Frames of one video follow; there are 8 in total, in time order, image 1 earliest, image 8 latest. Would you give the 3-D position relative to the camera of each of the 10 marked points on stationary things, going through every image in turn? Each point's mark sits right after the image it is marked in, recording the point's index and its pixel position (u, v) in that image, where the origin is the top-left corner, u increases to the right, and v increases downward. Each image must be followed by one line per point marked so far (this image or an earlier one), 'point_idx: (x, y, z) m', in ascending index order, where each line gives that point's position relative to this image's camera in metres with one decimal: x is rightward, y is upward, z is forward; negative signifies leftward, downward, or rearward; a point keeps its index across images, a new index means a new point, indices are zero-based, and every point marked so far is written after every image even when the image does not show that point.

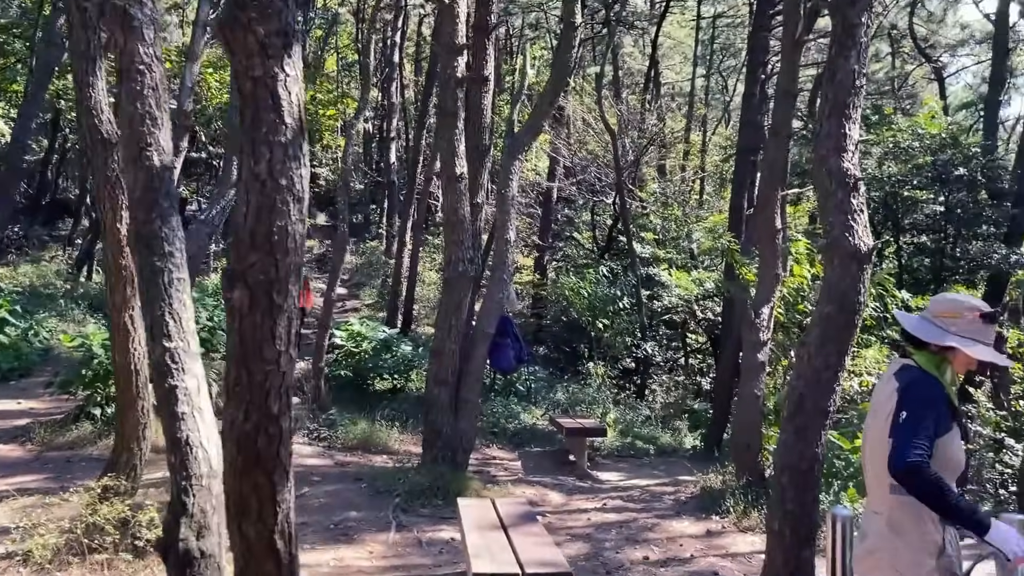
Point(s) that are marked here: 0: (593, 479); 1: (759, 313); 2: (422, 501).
0: (+1.1, -2.6, +11.6) m
1: (+3.1, -0.3, +10.7) m
2: (-0.9, -2.2, +8.7) m
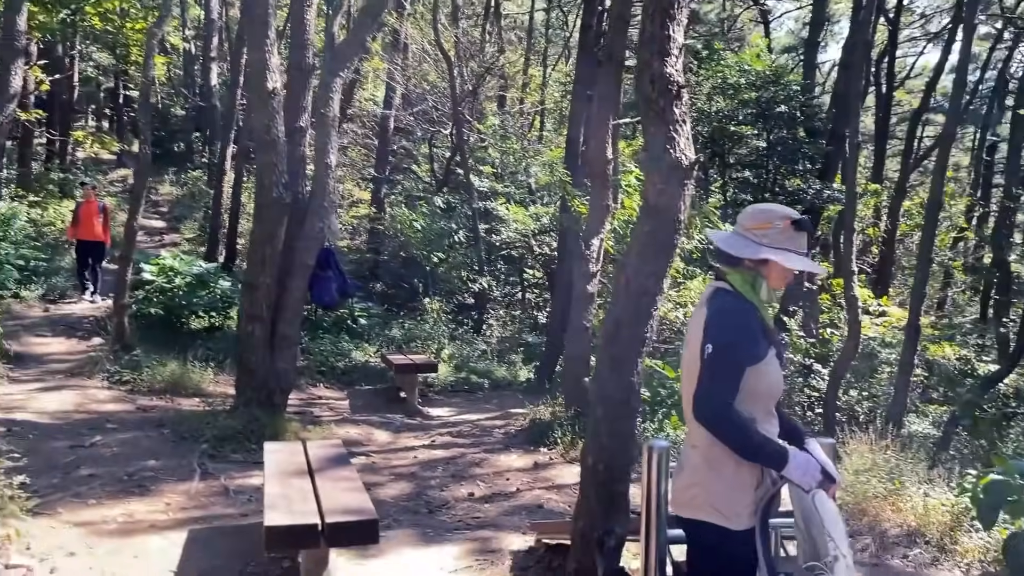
0: (-1.2, -1.7, +11.2) m
1: (+1.0, +0.5, +10.6) m
2: (-2.6, -1.5, +8.1) m
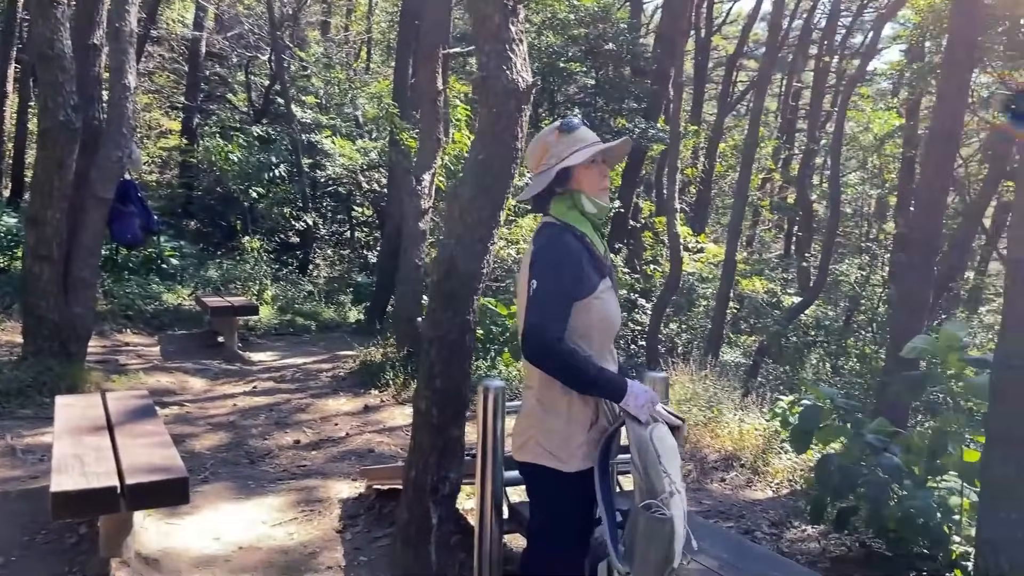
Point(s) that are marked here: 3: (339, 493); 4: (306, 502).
0: (-3.4, -0.9, +10.6) m
1: (-1.1, +1.3, +10.2) m
2: (-4.1, -1.0, +7.2) m
3: (-1.2, -1.4, +5.9) m
4: (-1.4, -1.4, +5.8) m
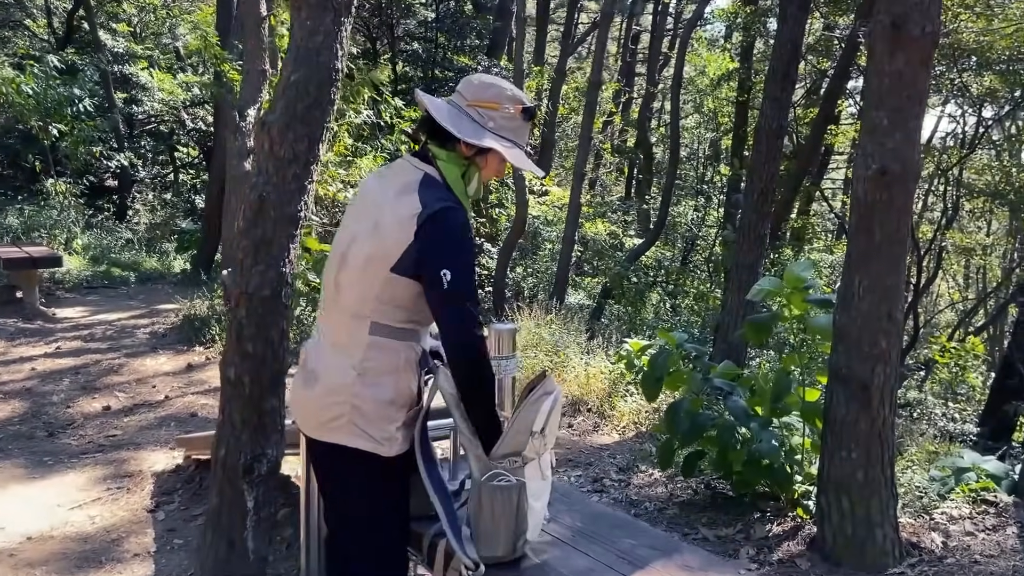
0: (-5.2, -0.3, +9.5) m
1: (-2.9, +1.9, +9.4) m
2: (-5.4, -0.6, +6.0) m
3: (-2.2, -1.1, +5.3) m
4: (-2.4, -1.1, +5.1) m
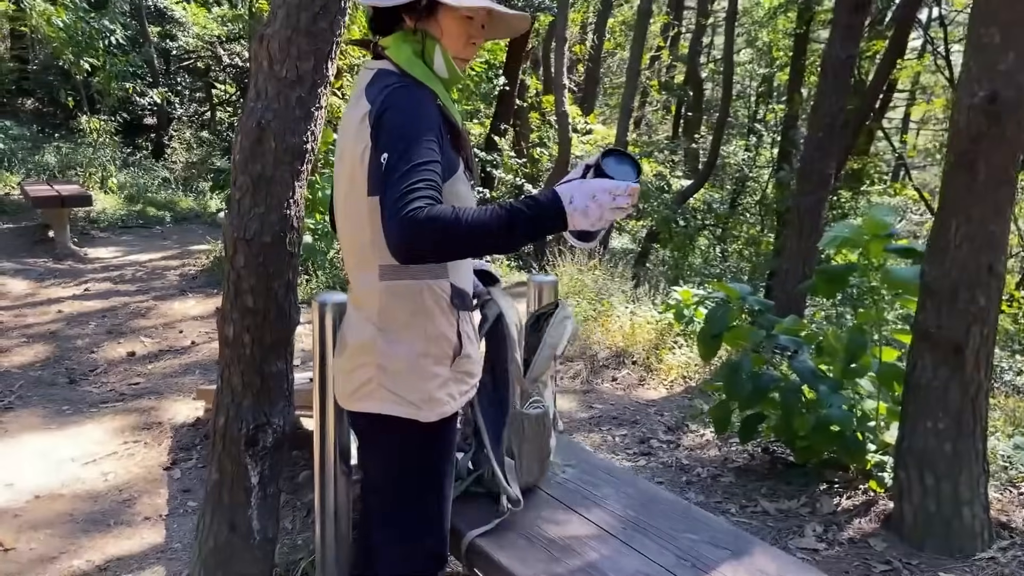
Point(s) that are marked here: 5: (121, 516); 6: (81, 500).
0: (-4.7, +0.3, +9.3) m
1: (-2.5, +2.5, +8.9) m
2: (-5.1, -0.2, +5.8) m
3: (-2.0, -0.8, +5.0) m
4: (-2.2, -0.8, +4.8) m
5: (-1.7, -1.0, +3.7) m
6: (-2.0, -1.0, +3.9) m
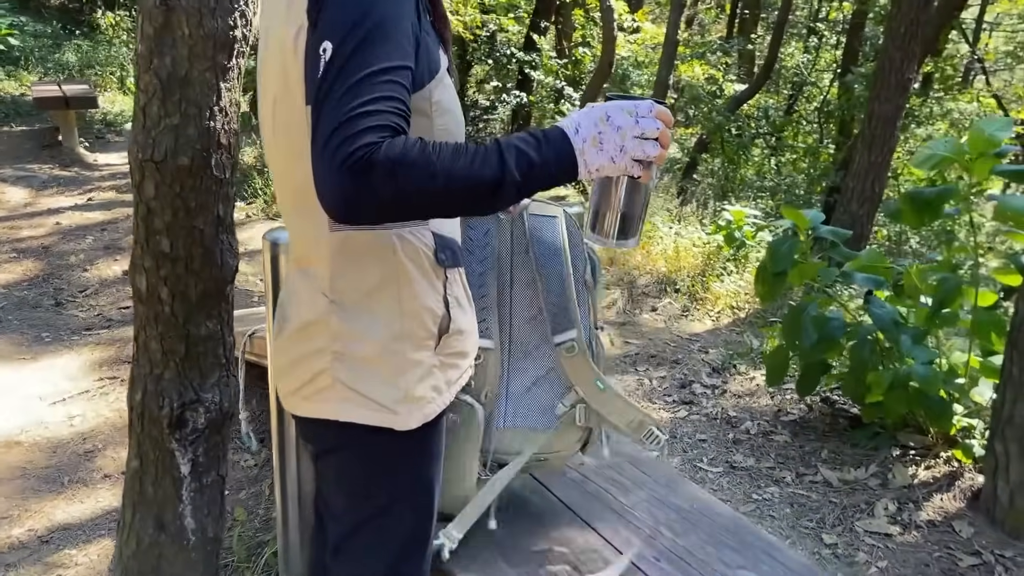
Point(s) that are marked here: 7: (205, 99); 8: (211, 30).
0: (-4.4, +1.3, +8.8) m
1: (-2.1, +3.4, +8.0) m
2: (-4.9, +0.4, +5.4) m
3: (-1.9, -0.3, +4.5) m
4: (-2.0, -0.4, +4.3) m
5: (-1.7, -0.7, +3.3) m
6: (-1.9, -0.6, +3.4) m
7: (-0.6, +0.4, +1.8) m
8: (-0.6, +0.5, +1.8) m
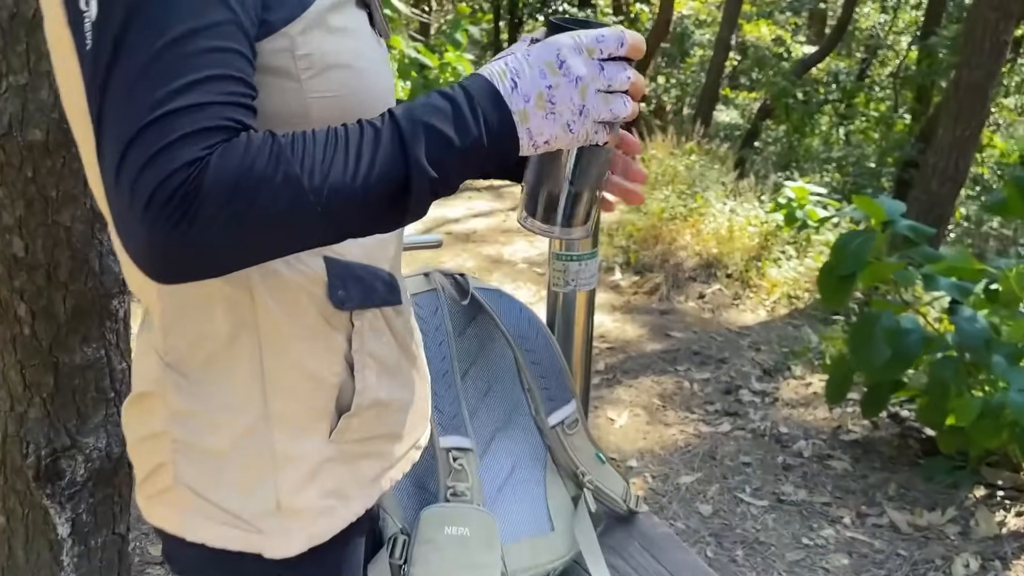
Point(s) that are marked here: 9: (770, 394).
0: (-3.9, +1.7, +8.4) m
1: (-1.7, +3.6, +7.5) m
2: (-4.7, +0.7, +5.2) m
3: (-1.8, -0.2, +4.2) m
4: (-1.9, -0.2, +4.0) m
5: (-1.6, -0.6, +2.9) m
6: (-1.9, -0.6, +3.1) m
7: (-0.7, +0.4, +1.3) m
8: (-0.7, +0.5, +1.3) m
9: (+1.2, -0.5, +3.9) m
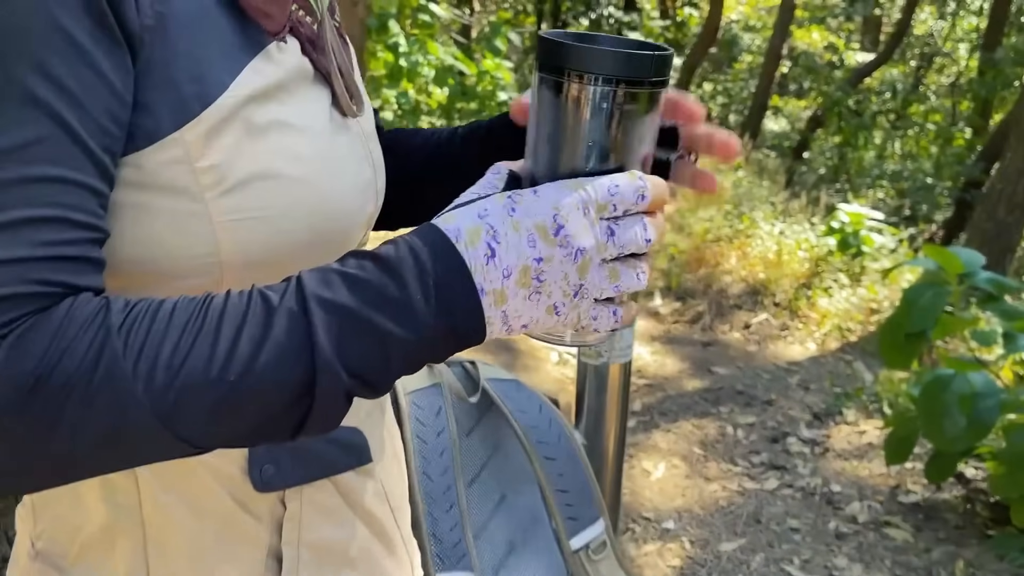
0: (-3.6, +1.6, +8.4) m
1: (-1.3, +3.5, +7.3) m
2: (-4.5, +0.6, +5.2) m
3: (-1.6, -0.3, +4.0) m
4: (-1.8, -0.3, +3.8) m
5: (-1.6, -0.7, +2.7) m
6: (-1.8, -0.7, +2.9) m
7: (-0.7, +0.2, +1.1) m
8: (-0.6, +0.4, +1.1) m
9: (+1.3, -0.7, +3.6) m
